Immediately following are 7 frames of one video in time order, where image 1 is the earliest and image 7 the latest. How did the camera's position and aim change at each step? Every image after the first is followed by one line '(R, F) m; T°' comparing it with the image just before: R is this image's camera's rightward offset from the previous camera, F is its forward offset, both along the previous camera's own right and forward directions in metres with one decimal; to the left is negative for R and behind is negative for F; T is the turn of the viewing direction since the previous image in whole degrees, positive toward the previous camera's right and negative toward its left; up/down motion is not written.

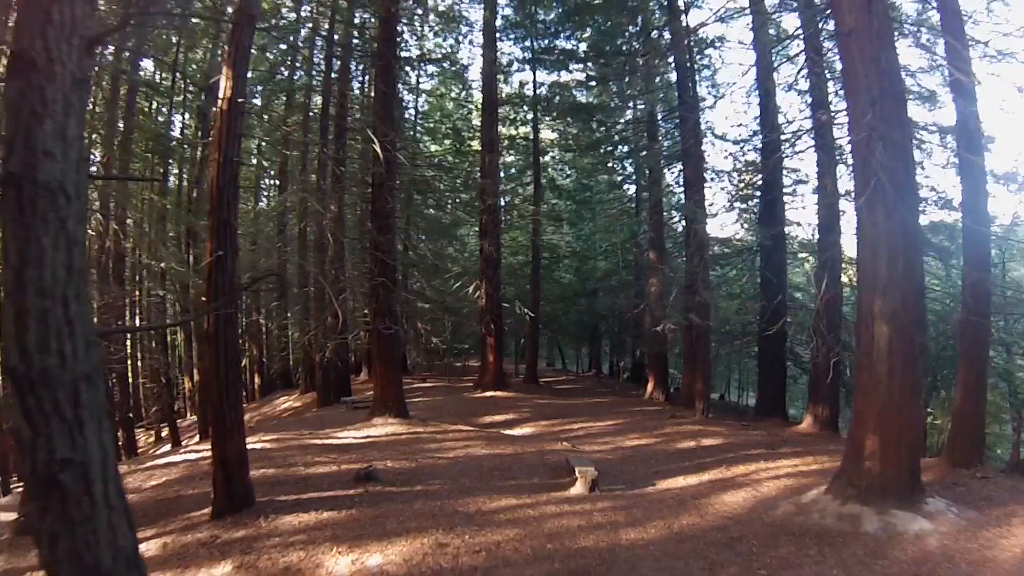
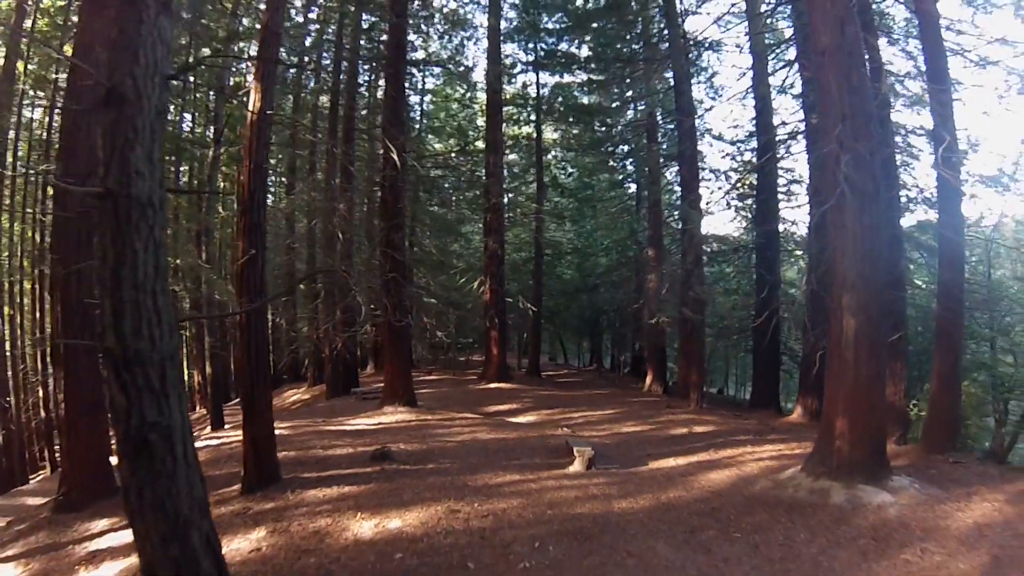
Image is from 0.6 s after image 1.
(0.0, -0.7) m; 0°
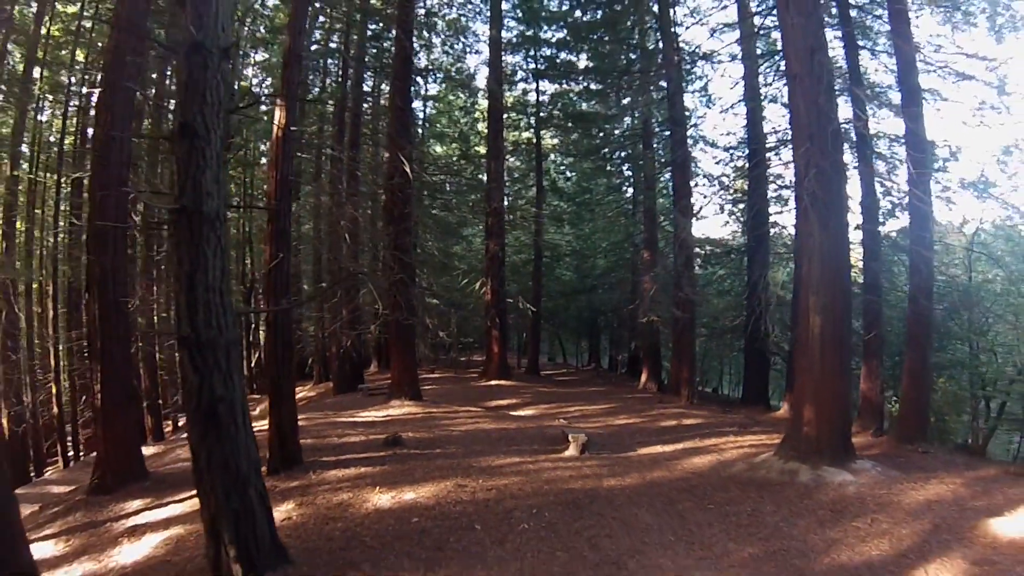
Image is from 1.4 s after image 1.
(0.0, -0.8) m; 0°
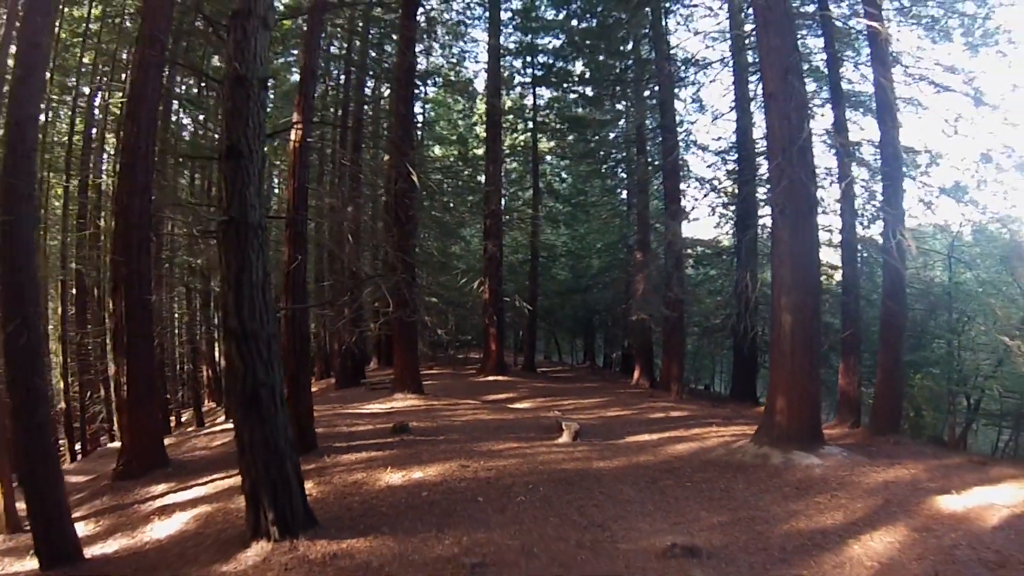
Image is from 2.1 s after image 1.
(0.0, -0.7) m; 0°
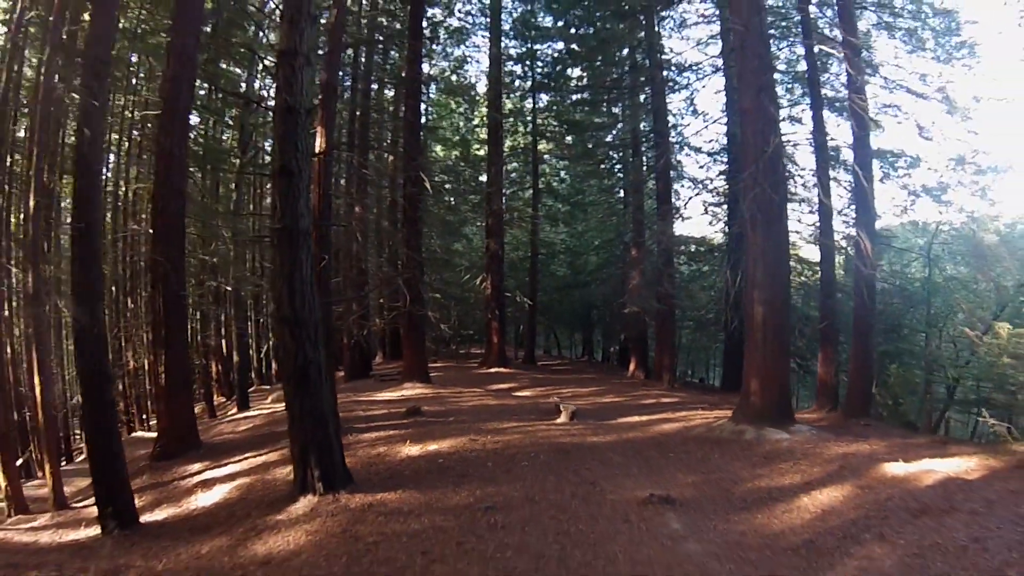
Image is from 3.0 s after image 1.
(0.0, -1.1) m; 0°
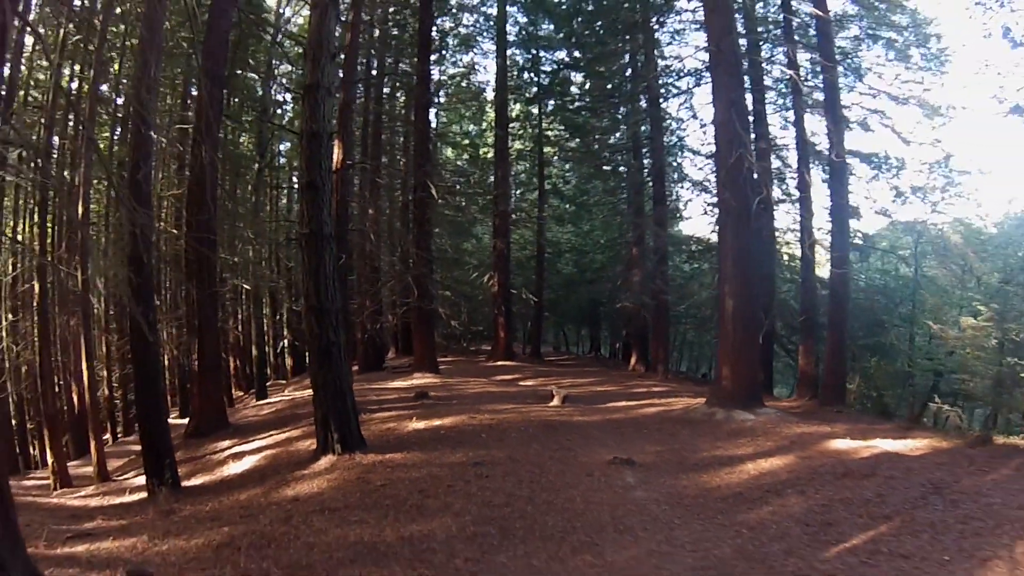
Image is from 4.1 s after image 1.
(+0.3, -1.2) m; -1°
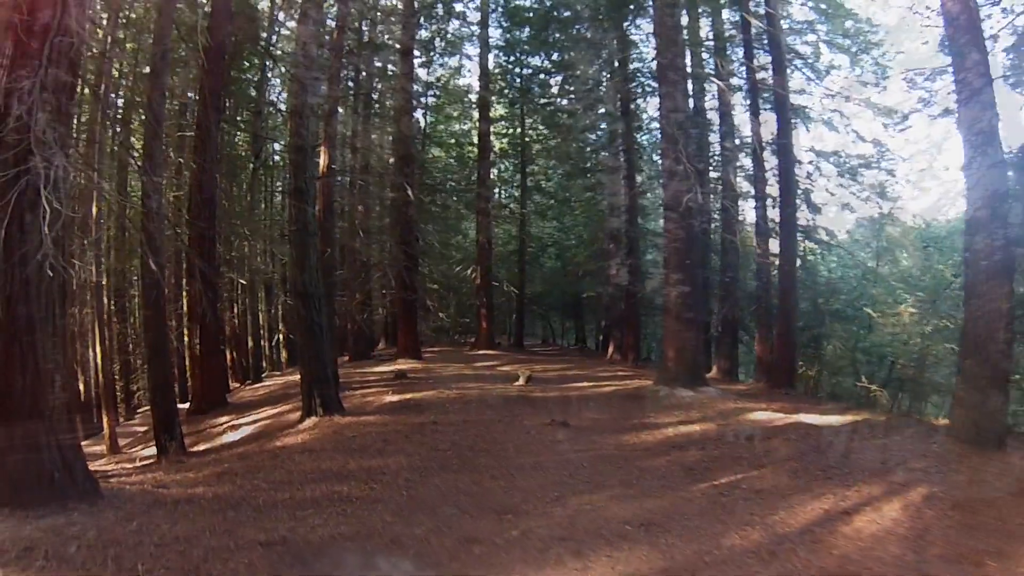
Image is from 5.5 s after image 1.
(+0.5, -1.3) m; 0°
